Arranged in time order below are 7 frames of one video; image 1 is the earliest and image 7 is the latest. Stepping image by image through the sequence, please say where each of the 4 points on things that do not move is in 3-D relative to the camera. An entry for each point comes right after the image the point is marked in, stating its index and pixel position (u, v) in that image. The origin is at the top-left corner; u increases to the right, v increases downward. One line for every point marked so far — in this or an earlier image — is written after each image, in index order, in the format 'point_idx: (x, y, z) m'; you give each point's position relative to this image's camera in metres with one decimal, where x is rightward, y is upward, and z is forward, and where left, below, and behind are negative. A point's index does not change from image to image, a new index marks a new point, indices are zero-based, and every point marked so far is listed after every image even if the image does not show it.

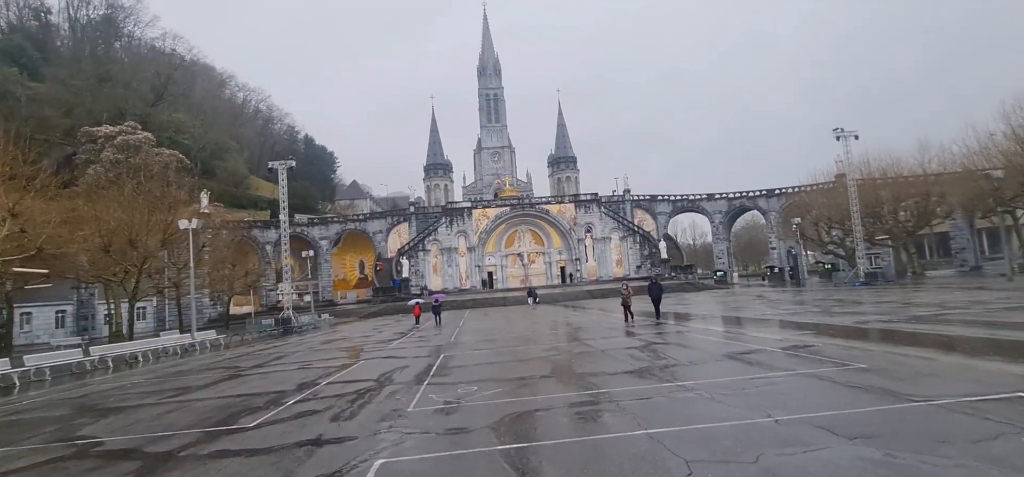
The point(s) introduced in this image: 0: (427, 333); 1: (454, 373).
0: (-2.7, -2.9, +16.1) m
1: (-0.8, -1.8, +7.0) m
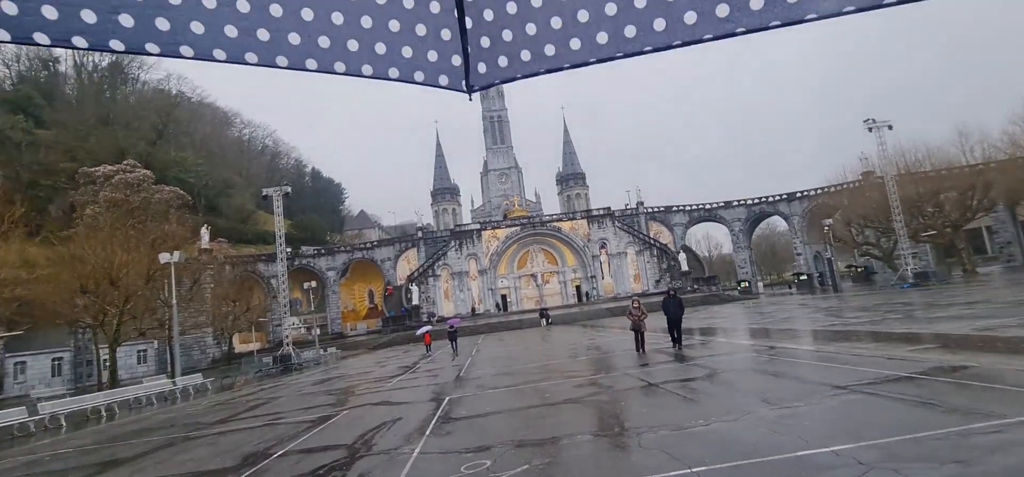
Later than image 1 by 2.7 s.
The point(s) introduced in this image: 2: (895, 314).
0: (-2.1, -3.4, +14.1) m
1: (-0.5, -1.9, +5.1) m
2: (+9.8, -1.9, +13.6) m
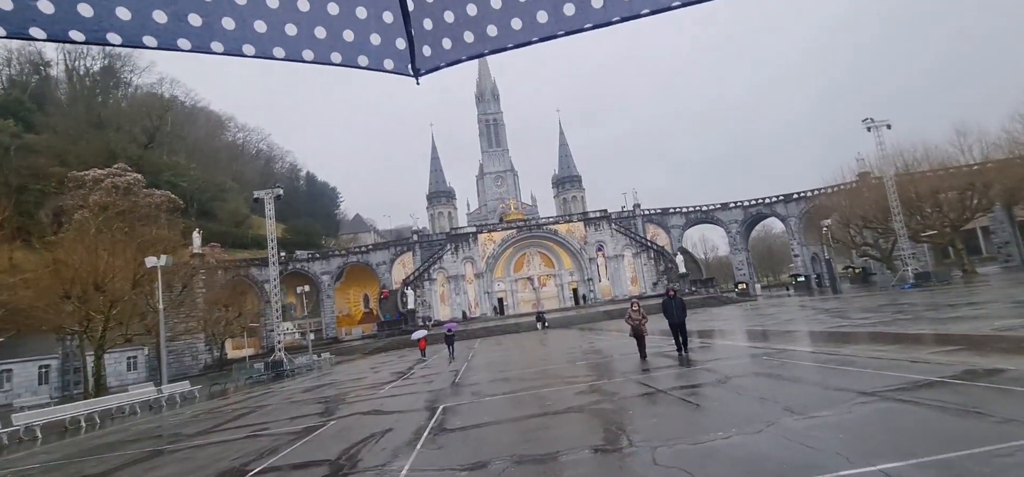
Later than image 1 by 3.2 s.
0: (-2.2, -3.5, +13.7) m
1: (-0.5, -1.8, +4.7) m
2: (+9.8, -1.9, +13.2) m
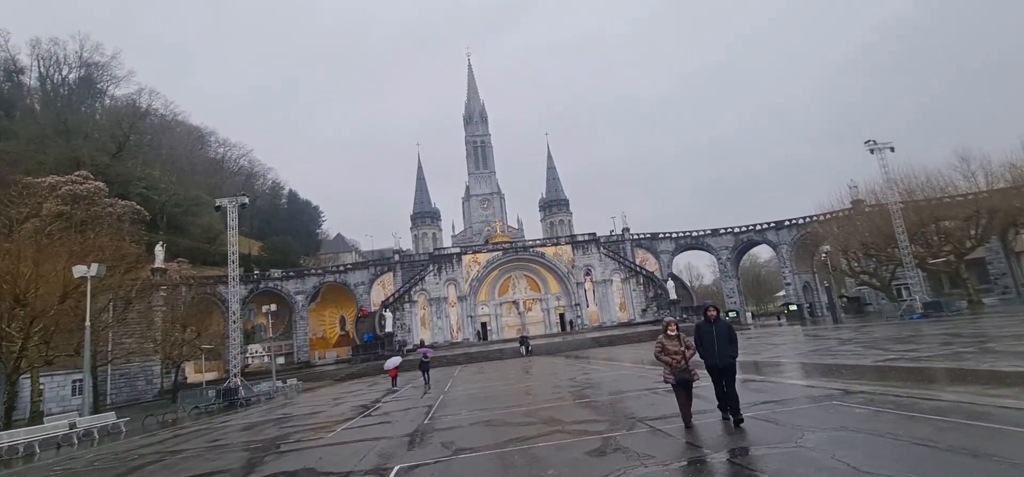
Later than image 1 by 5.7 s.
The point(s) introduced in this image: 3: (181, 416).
0: (-2.6, -3.7, +11.6) m
1: (-0.6, -1.7, +2.7) m
2: (+9.4, -2.4, +11.6) m
3: (-10.9, -5.8, +17.3) m
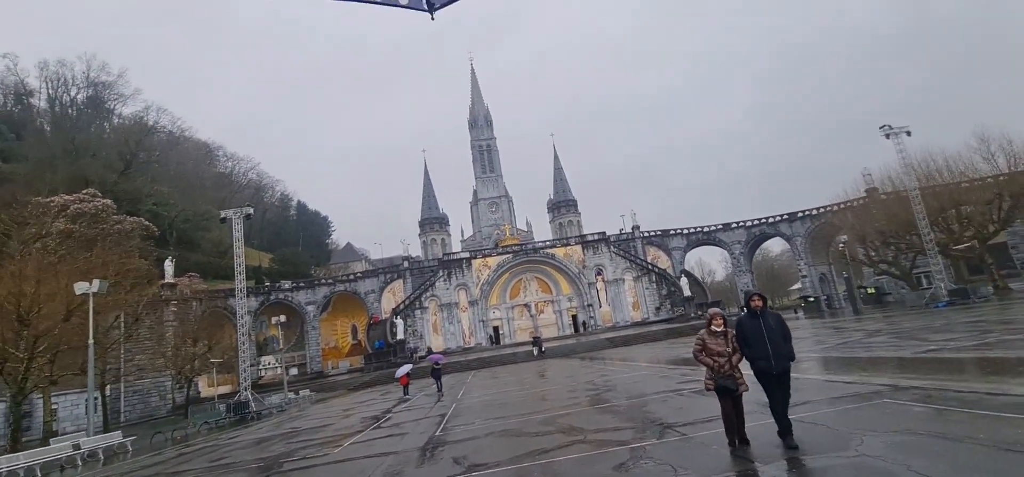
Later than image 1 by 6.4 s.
0: (-2.2, -3.8, +11.2) m
1: (-0.5, -1.6, +2.3) m
2: (+9.7, -2.0, +10.9) m
3: (-10.3, -6.2, +17.0) m
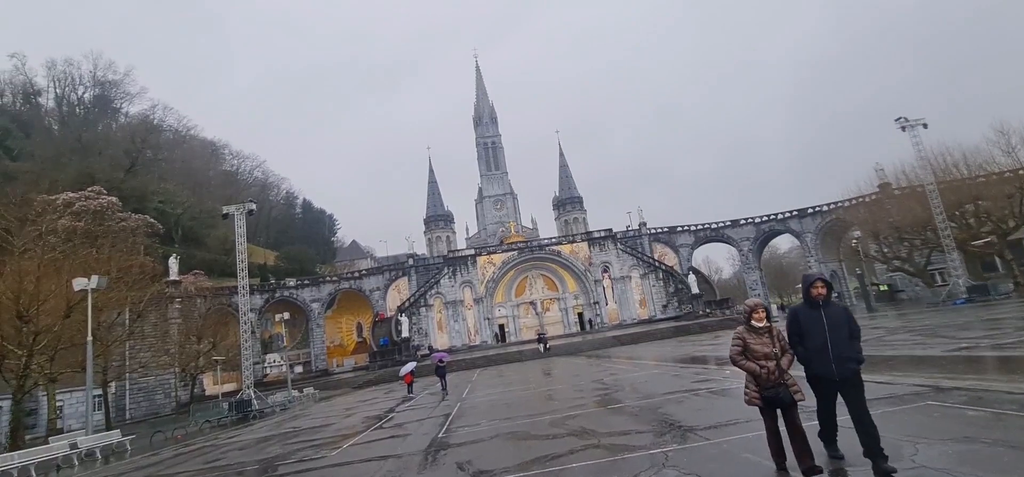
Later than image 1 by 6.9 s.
0: (-2.1, -3.6, +10.8) m
1: (-0.4, -1.5, +1.9) m
2: (+9.8, -1.9, +10.4) m
3: (-10.1, -6.1, +16.7) m
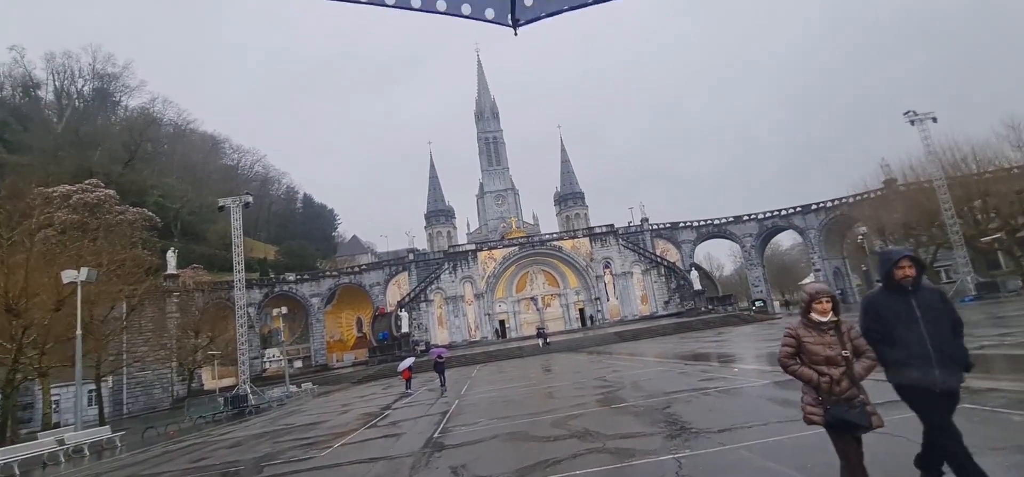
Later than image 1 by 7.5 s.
0: (-2.1, -3.5, +10.5) m
1: (-0.5, -1.4, +1.5) m
2: (+9.8, -1.7, +10.1) m
3: (-10.1, -5.8, +16.4) m
